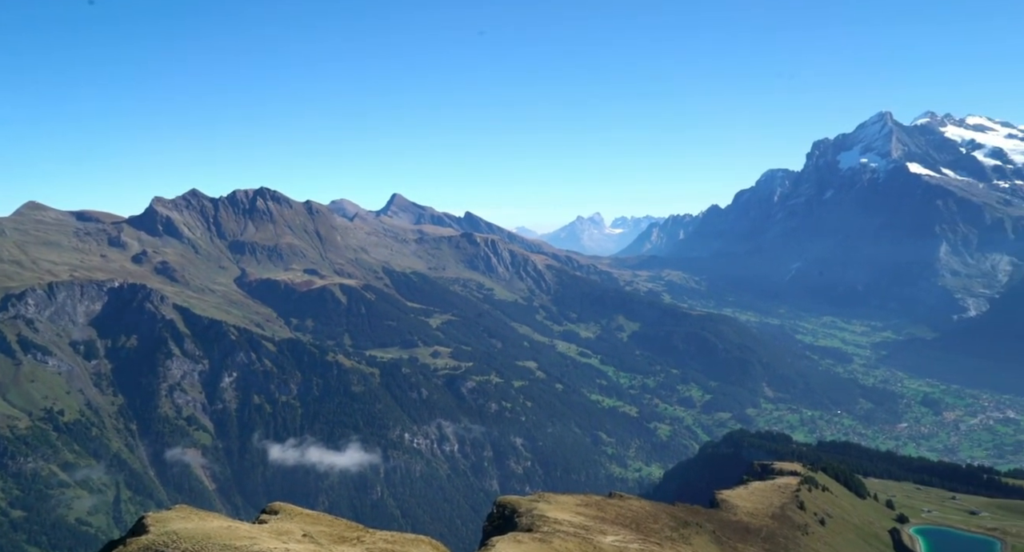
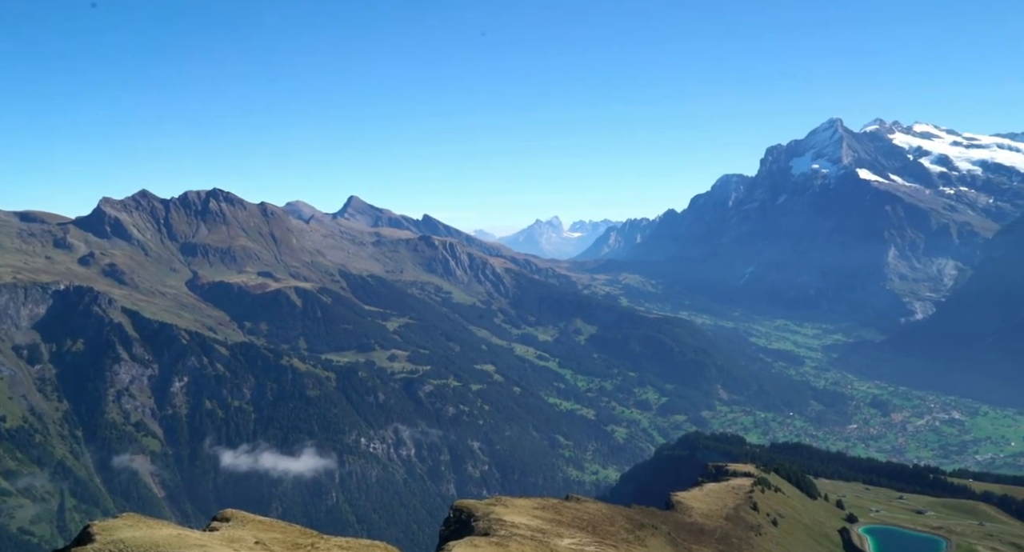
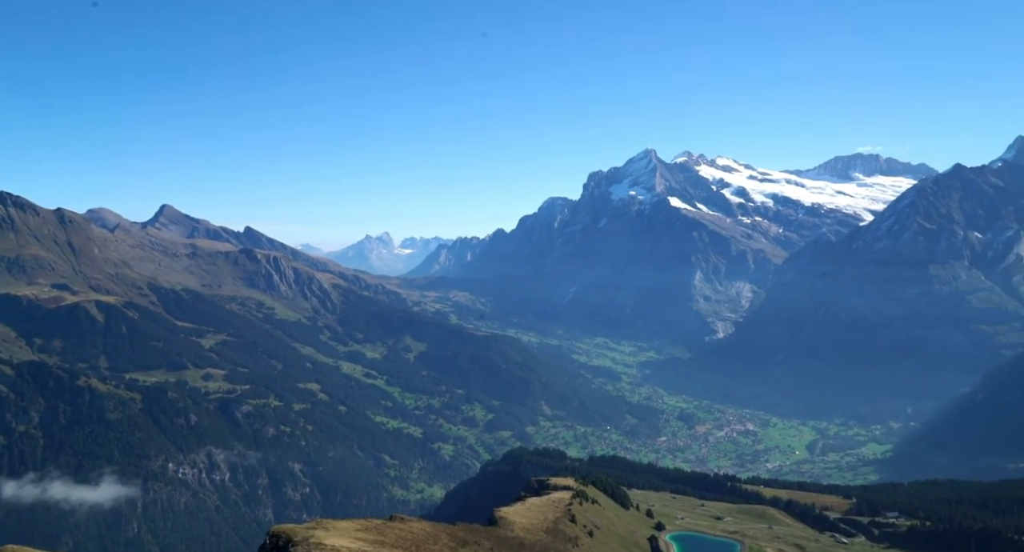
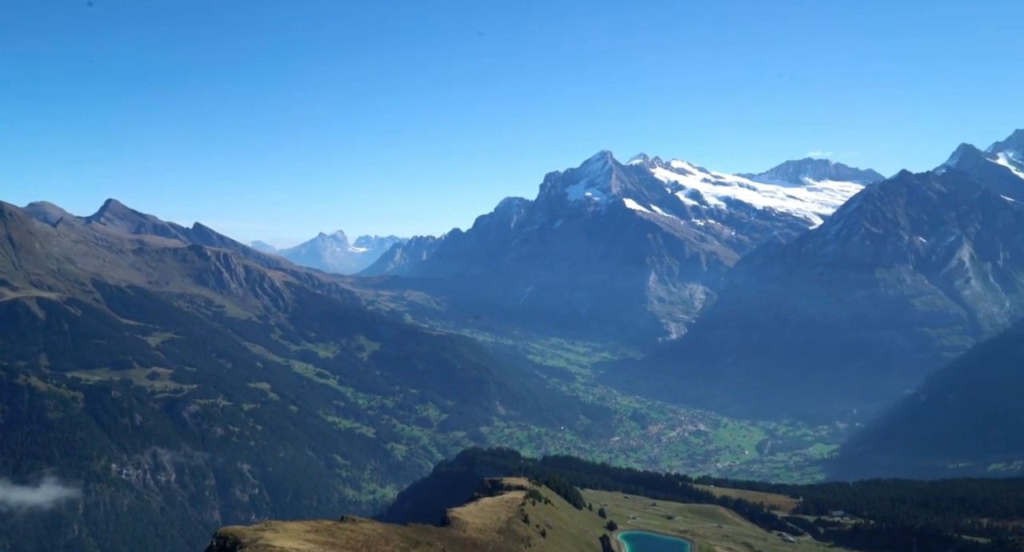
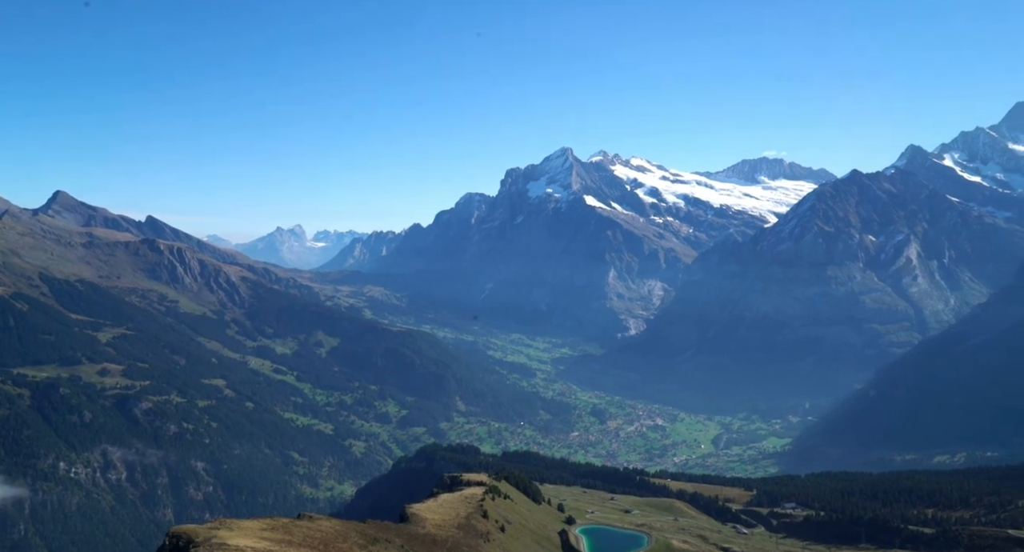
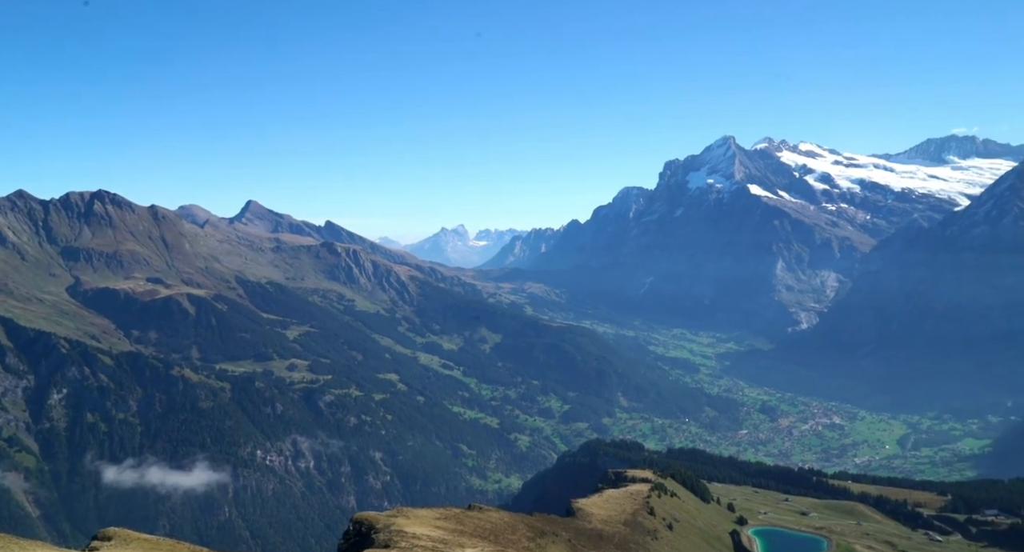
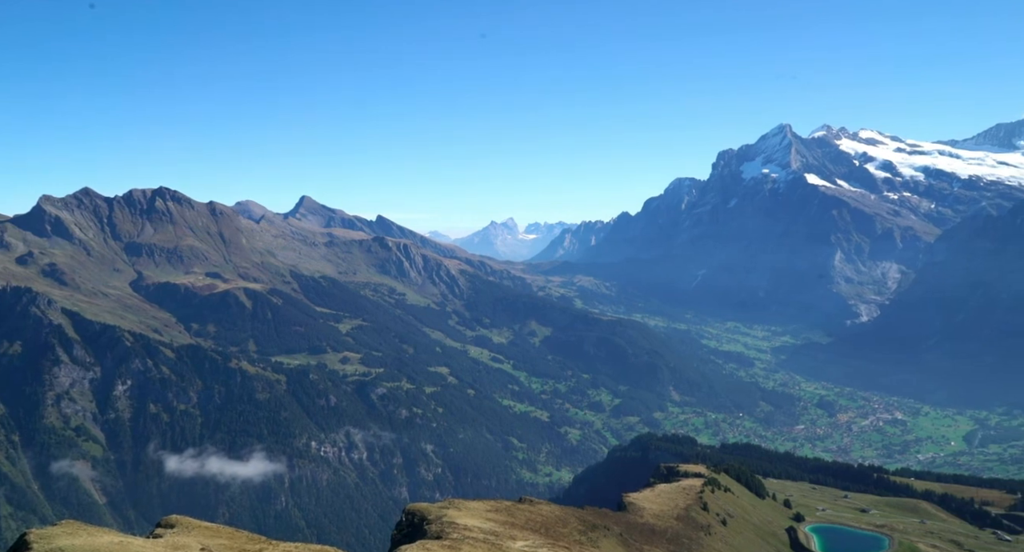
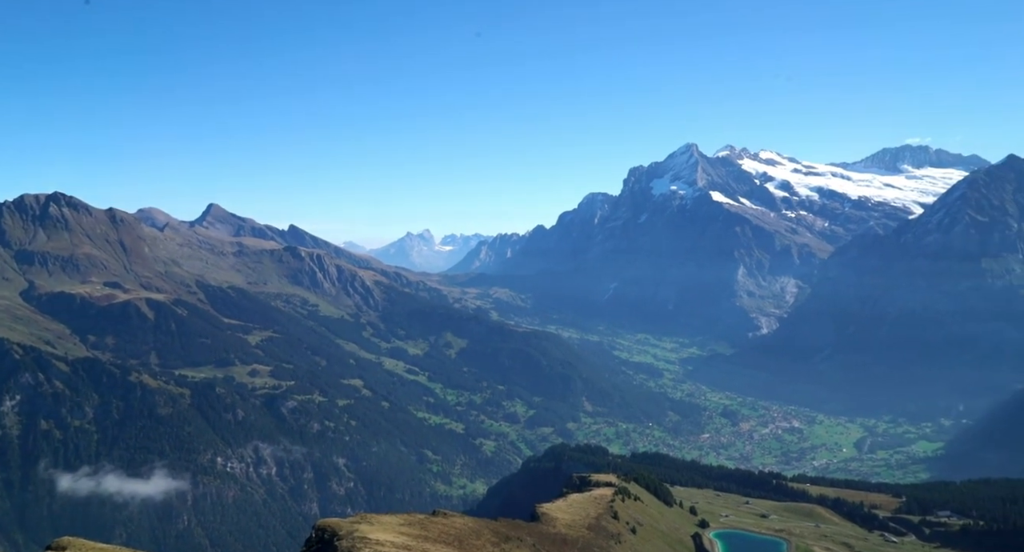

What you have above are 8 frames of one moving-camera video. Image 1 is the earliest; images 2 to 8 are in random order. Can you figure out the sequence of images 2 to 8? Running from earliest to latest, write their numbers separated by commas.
2, 7, 6, 8, 3, 4, 5
